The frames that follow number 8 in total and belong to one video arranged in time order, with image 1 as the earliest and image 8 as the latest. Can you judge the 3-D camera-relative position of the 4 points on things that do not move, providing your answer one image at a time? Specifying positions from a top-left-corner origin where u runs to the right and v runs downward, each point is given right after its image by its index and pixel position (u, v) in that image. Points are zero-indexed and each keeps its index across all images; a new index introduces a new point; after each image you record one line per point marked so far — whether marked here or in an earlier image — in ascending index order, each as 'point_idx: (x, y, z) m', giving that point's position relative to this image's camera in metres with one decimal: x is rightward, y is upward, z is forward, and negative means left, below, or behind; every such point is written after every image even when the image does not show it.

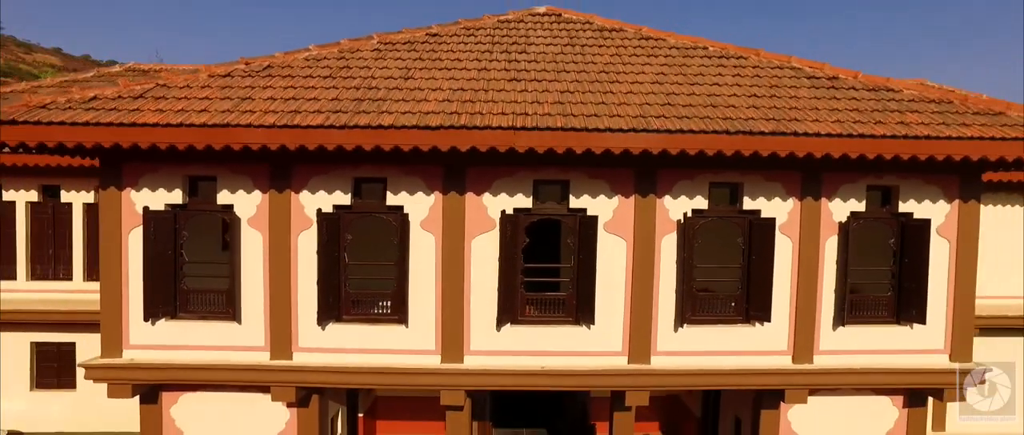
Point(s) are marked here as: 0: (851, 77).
0: (+3.3, +1.4, +5.0) m
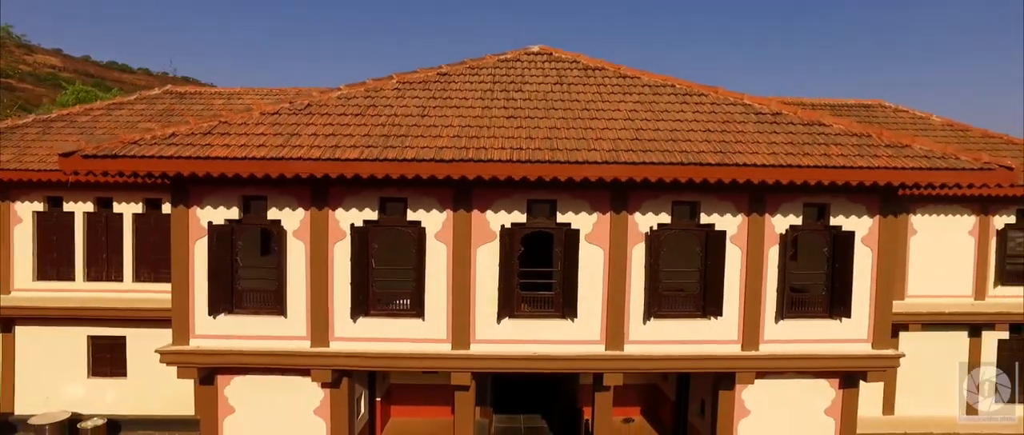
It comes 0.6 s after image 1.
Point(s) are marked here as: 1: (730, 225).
0: (+3.2, +1.2, +6.0) m
1: (+2.4, -0.1, +5.8) m
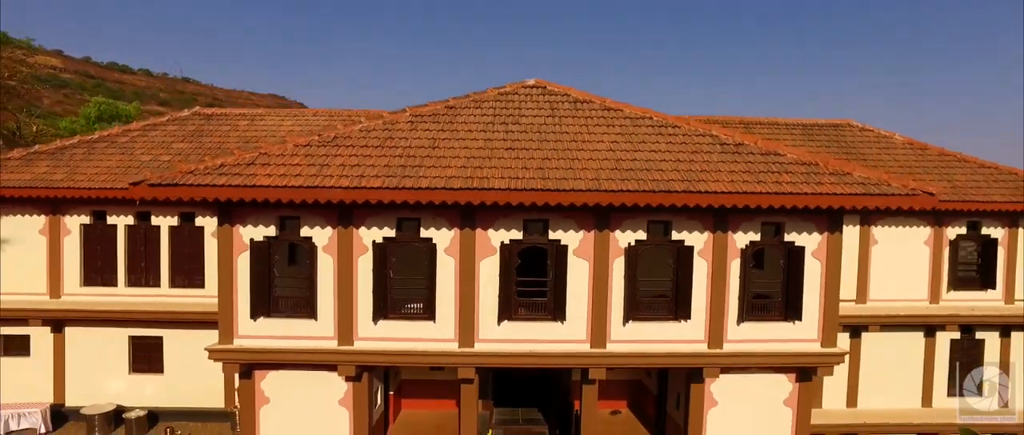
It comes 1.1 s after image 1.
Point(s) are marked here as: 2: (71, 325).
0: (+3.2, +1.0, +7.0) m
1: (+2.4, -0.3, +6.7) m
2: (-8.0, -1.9, +9.5) m
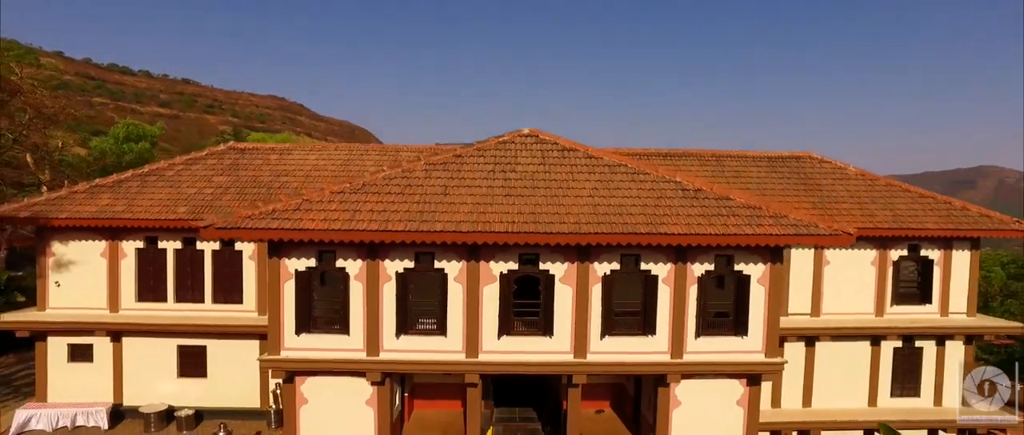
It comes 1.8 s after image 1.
0: (+3.2, +0.5, +8.4) m
1: (+2.4, -0.8, +8.2) m
2: (-8.1, -2.5, +10.9) m
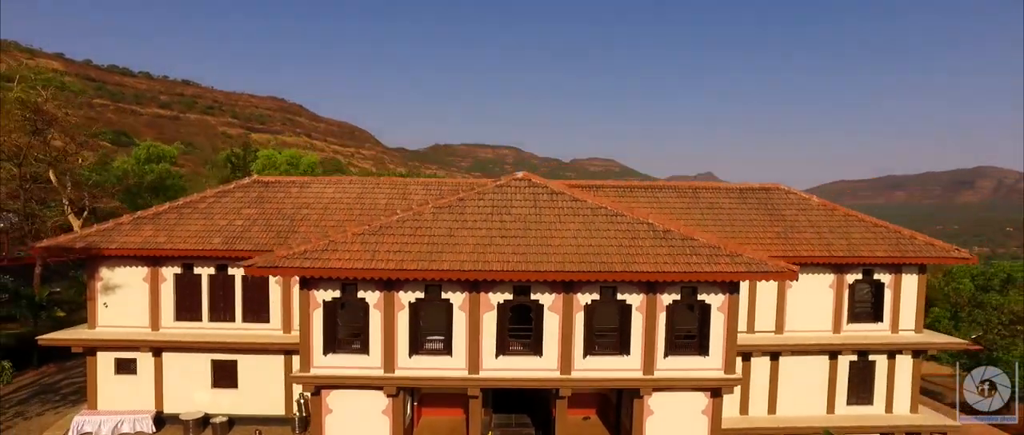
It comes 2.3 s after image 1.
0: (+3.1, -0.2, +9.8) m
1: (+2.3, -1.5, +9.6) m
2: (-8.1, -3.2, +12.3) m
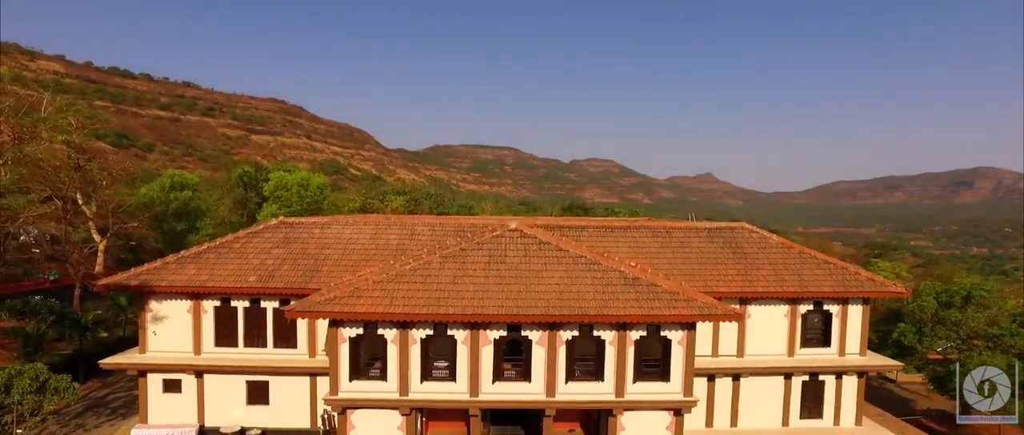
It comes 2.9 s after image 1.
0: (+3.0, -1.3, +11.8) m
1: (+2.1, -2.6, +11.5) m
2: (-8.3, -4.3, +14.2) m
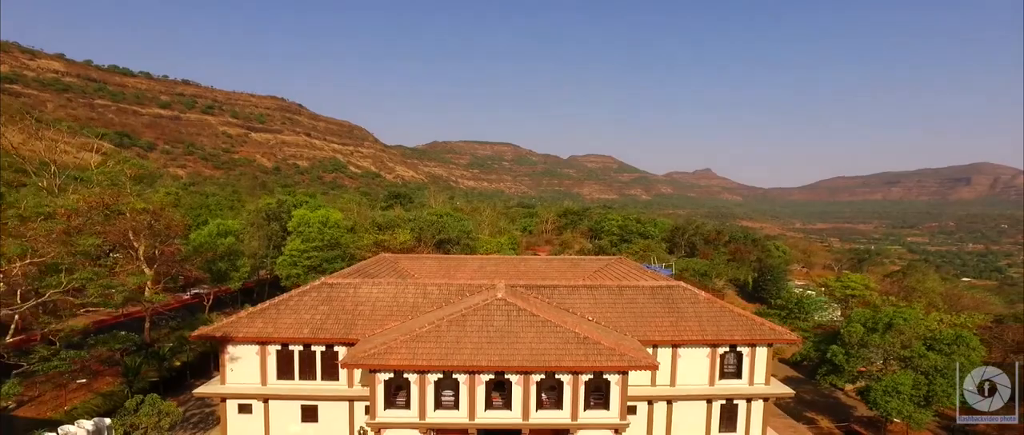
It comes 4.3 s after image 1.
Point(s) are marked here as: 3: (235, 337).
0: (+2.5, -3.7, +16.5) m
1: (+1.7, -5.0, +16.3) m
2: (-8.7, -6.6, +18.9) m
3: (-9.8, -4.2, +18.4) m
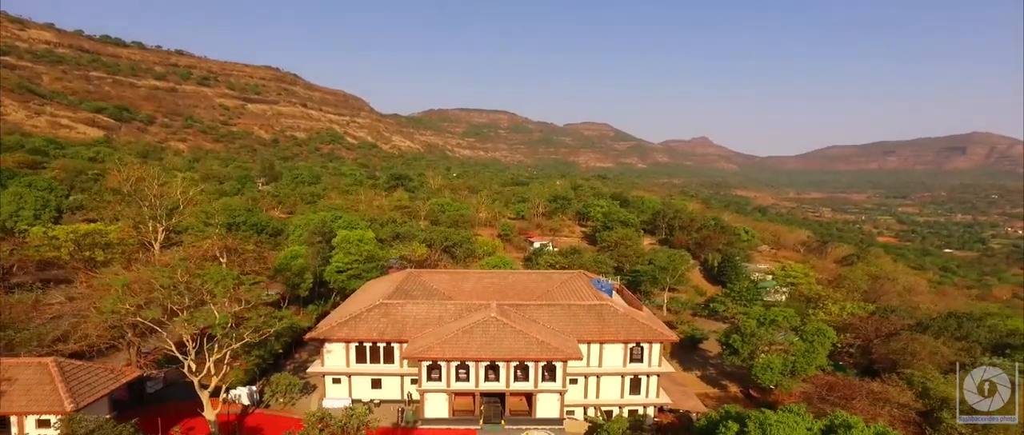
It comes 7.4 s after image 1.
0: (+1.9, -6.6, +28.3) m
1: (+1.1, -8.0, +28.1) m
2: (-9.4, -9.4, +30.8) m
3: (-10.5, -7.0, +30.1) m
